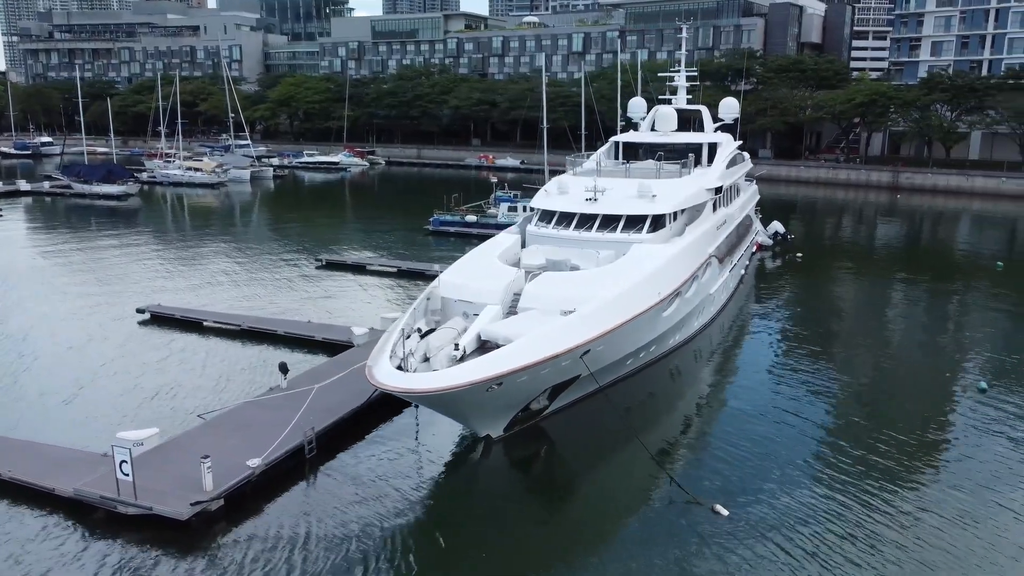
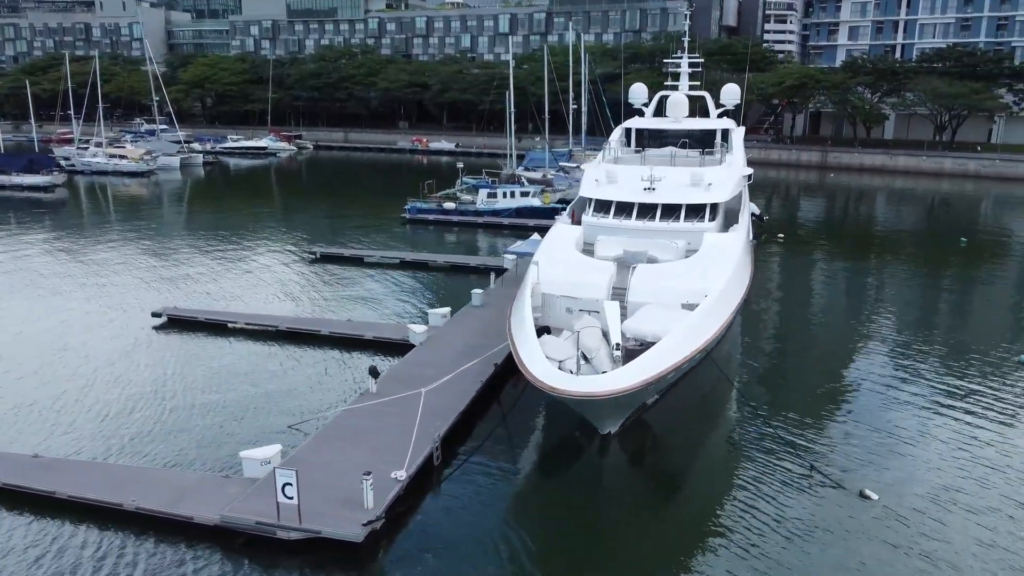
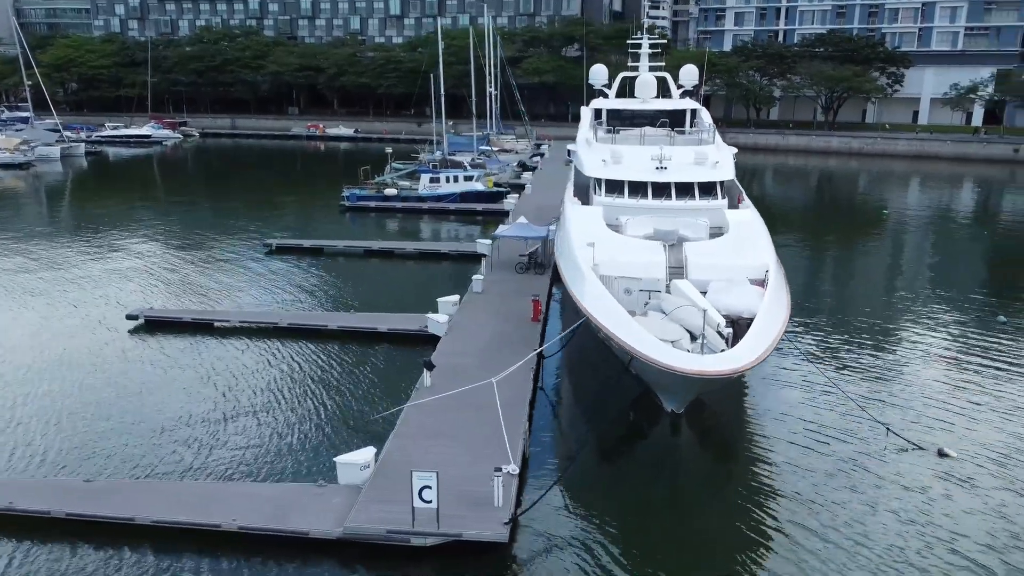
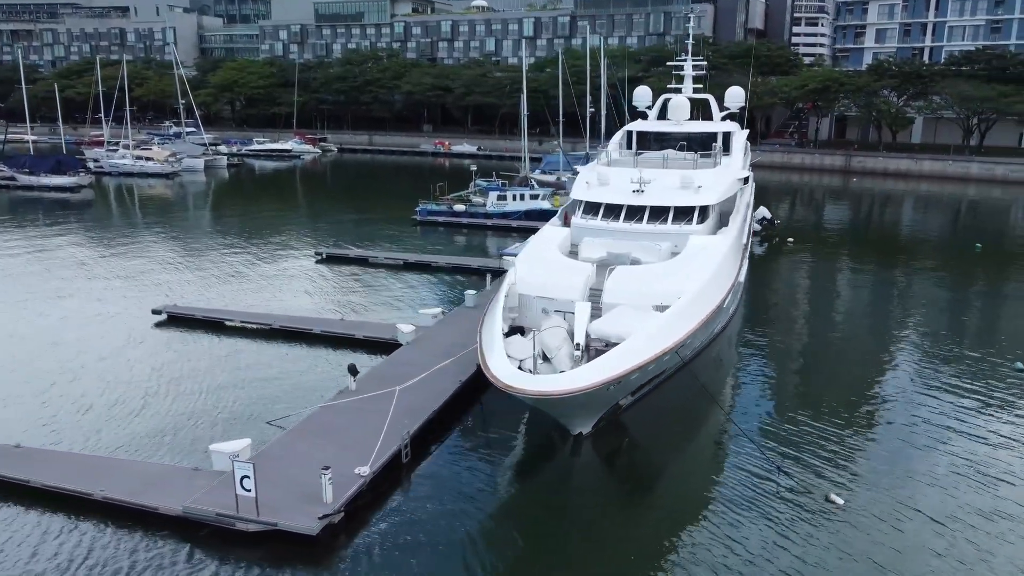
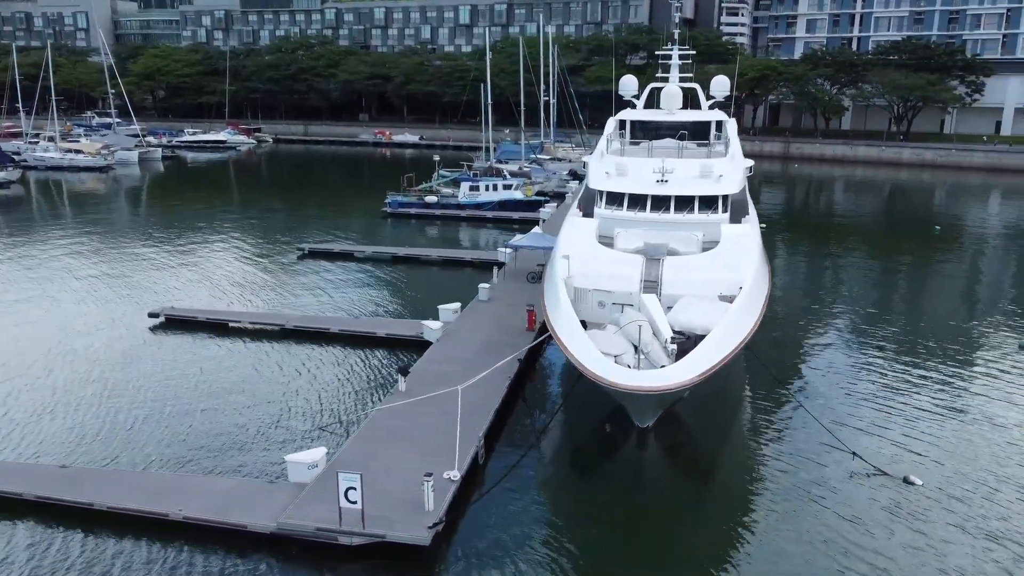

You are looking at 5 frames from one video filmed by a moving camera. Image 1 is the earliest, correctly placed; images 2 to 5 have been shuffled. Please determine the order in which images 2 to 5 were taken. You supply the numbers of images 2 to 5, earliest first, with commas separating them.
4, 2, 5, 3
